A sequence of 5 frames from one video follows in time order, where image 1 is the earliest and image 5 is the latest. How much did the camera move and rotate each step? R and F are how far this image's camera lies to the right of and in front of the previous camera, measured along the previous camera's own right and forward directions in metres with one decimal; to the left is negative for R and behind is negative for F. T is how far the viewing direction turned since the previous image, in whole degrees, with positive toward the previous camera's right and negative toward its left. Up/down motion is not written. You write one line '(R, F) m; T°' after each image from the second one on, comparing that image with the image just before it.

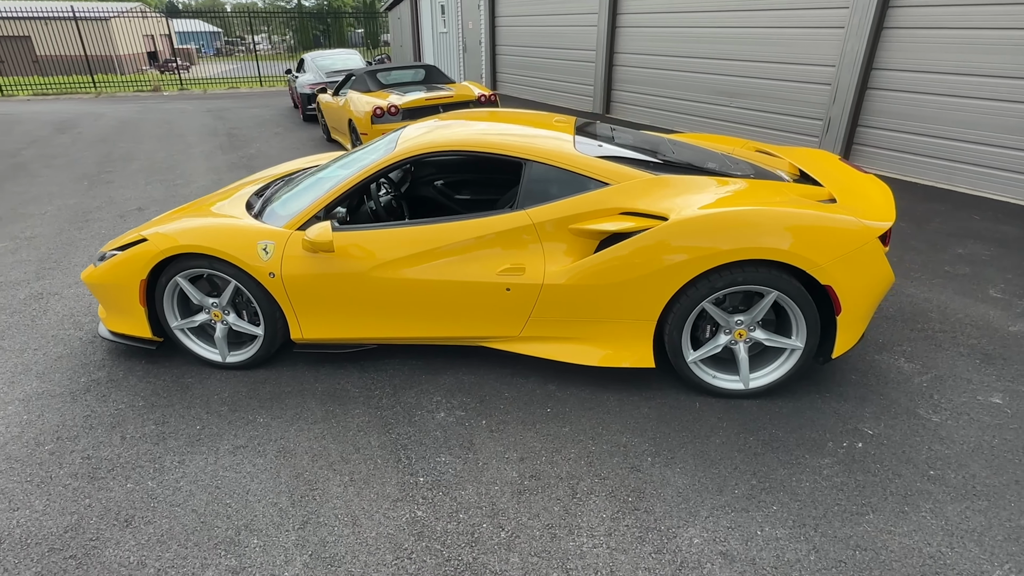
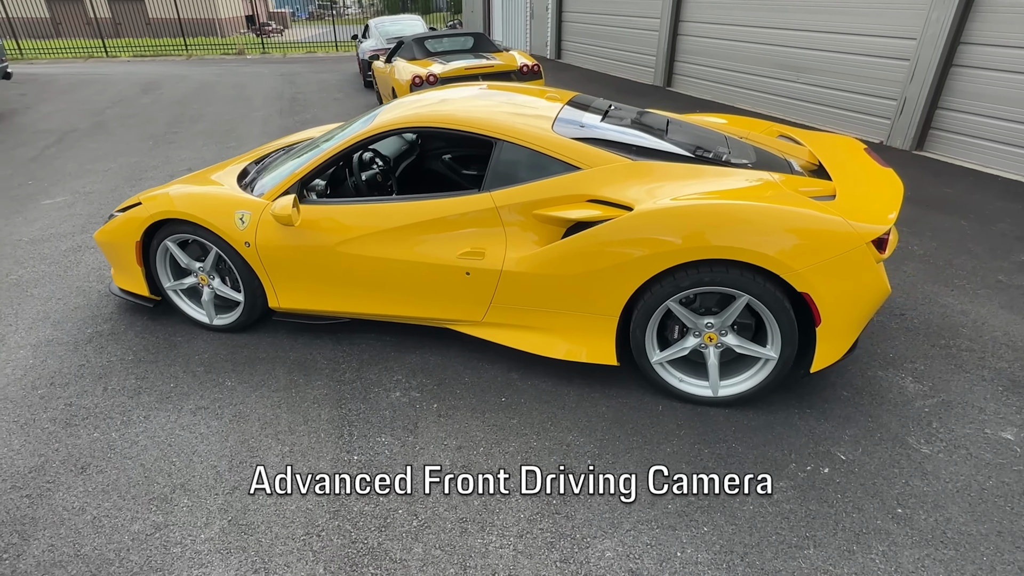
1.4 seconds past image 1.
(+0.5, +0.1) m; -7°
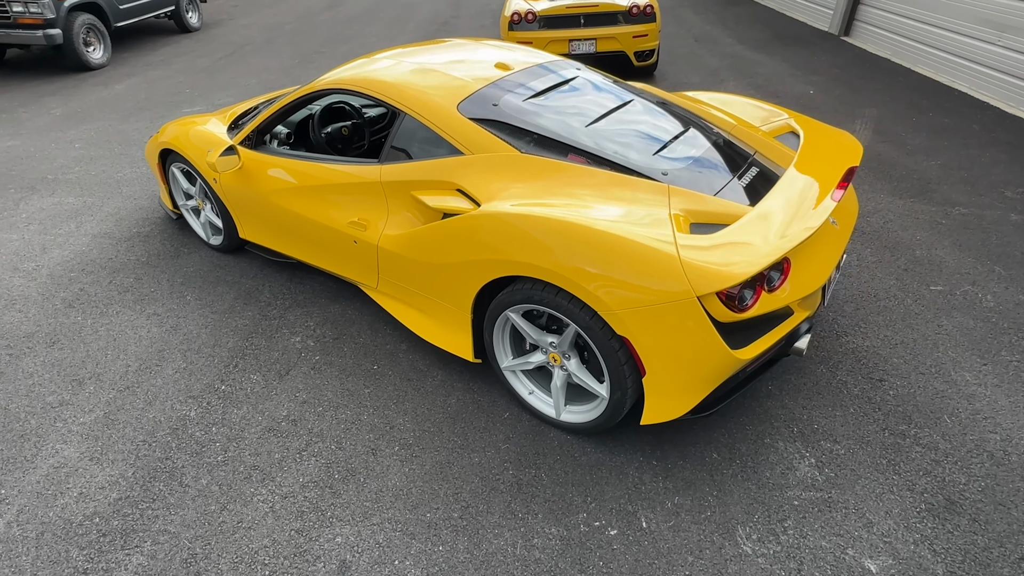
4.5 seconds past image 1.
(+1.4, +0.3) m; -17°
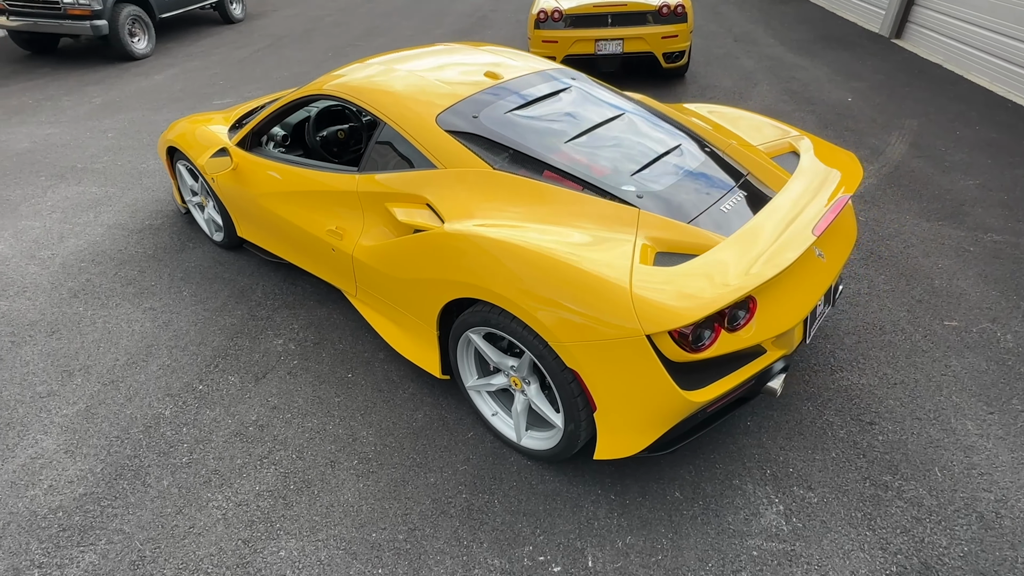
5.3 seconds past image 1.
(+0.3, +0.1) m; -4°
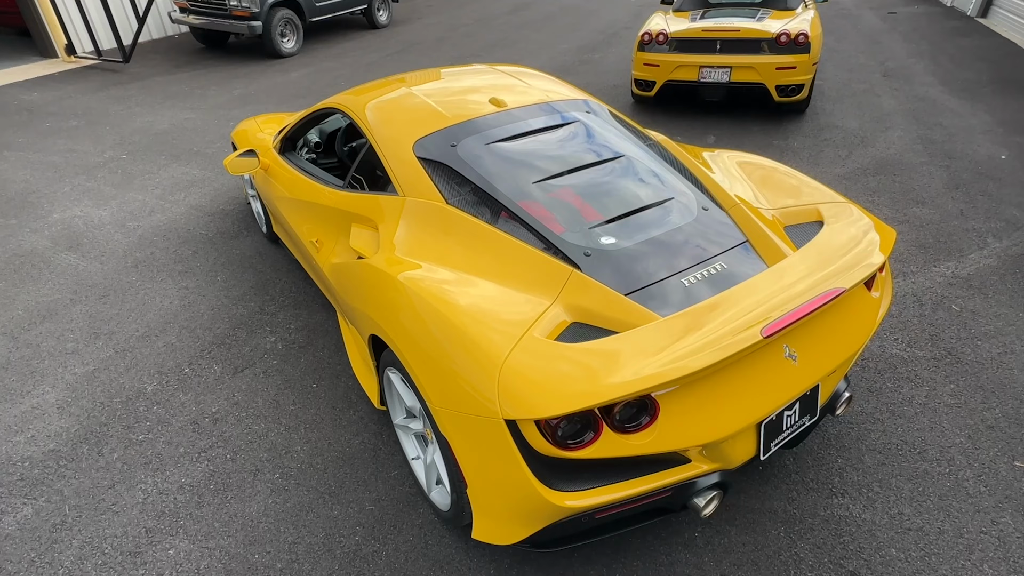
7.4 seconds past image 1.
(+0.7, +0.3) m; -13°
